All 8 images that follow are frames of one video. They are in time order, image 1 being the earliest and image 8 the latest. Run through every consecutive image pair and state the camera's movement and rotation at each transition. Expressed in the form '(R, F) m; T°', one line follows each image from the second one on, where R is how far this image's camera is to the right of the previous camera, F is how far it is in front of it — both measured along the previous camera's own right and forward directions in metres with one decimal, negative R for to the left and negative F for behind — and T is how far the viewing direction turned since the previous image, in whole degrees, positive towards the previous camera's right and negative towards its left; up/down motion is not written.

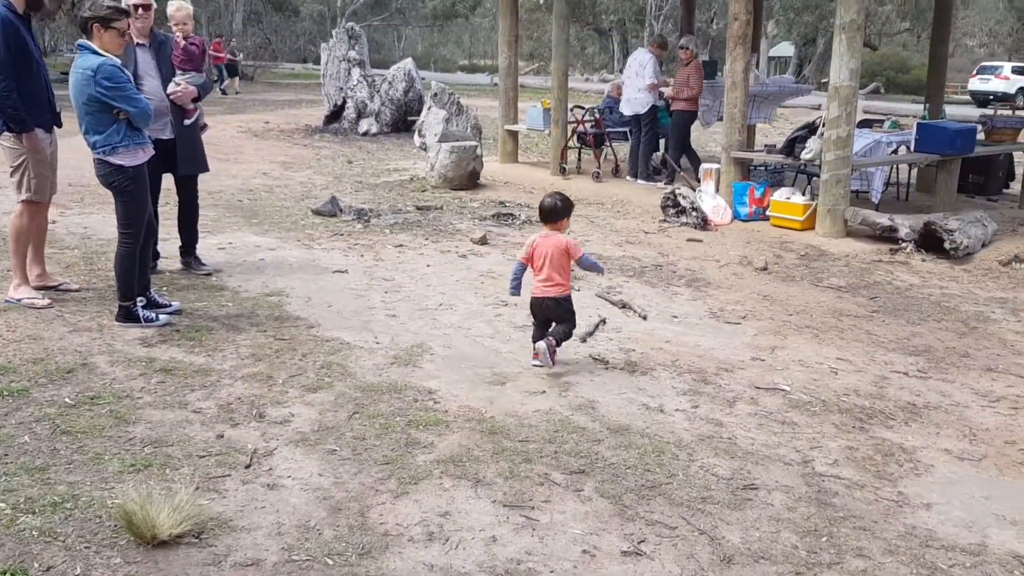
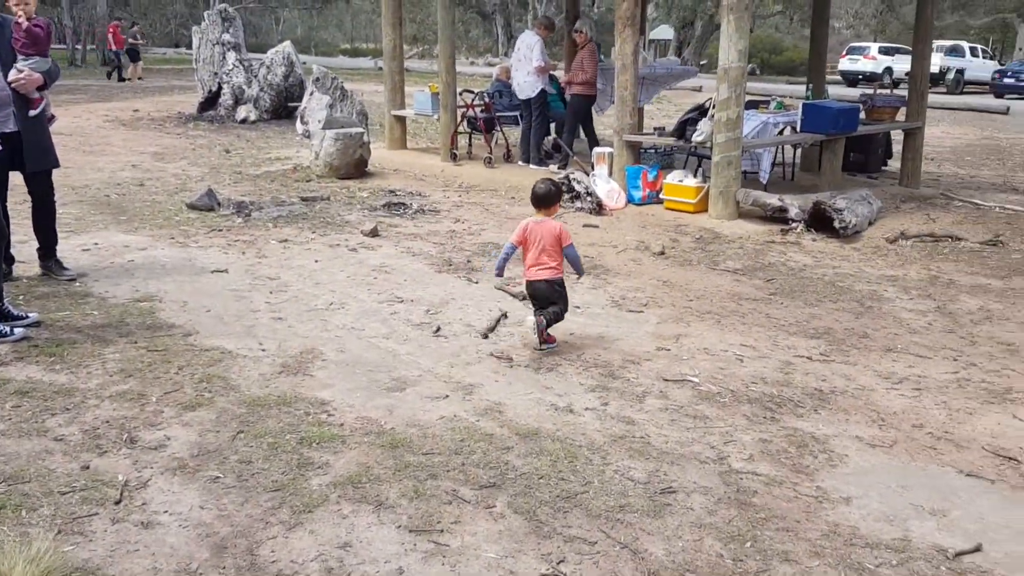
(0.0, +0.3) m; +7°
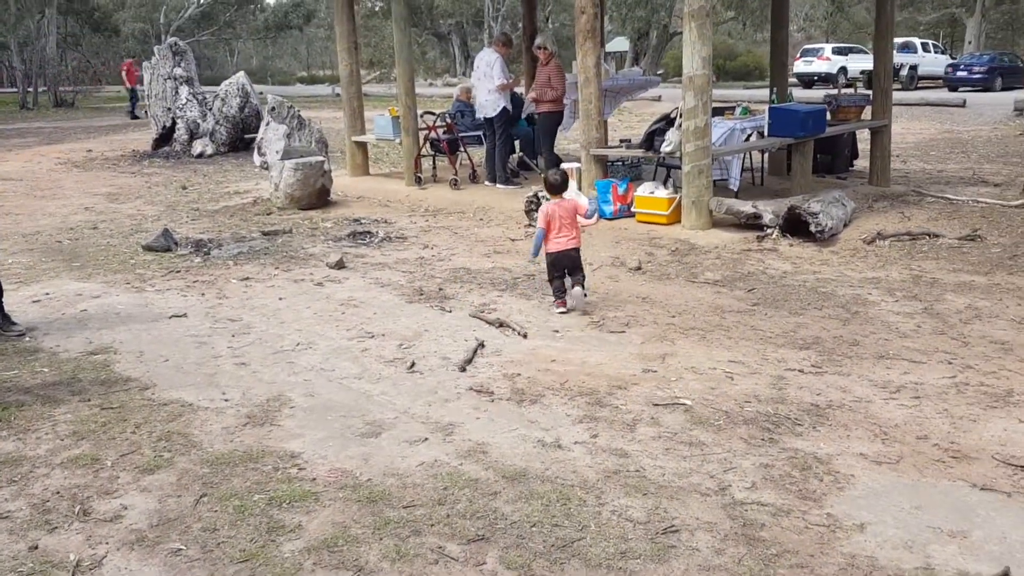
(0.0, +0.2) m; +2°
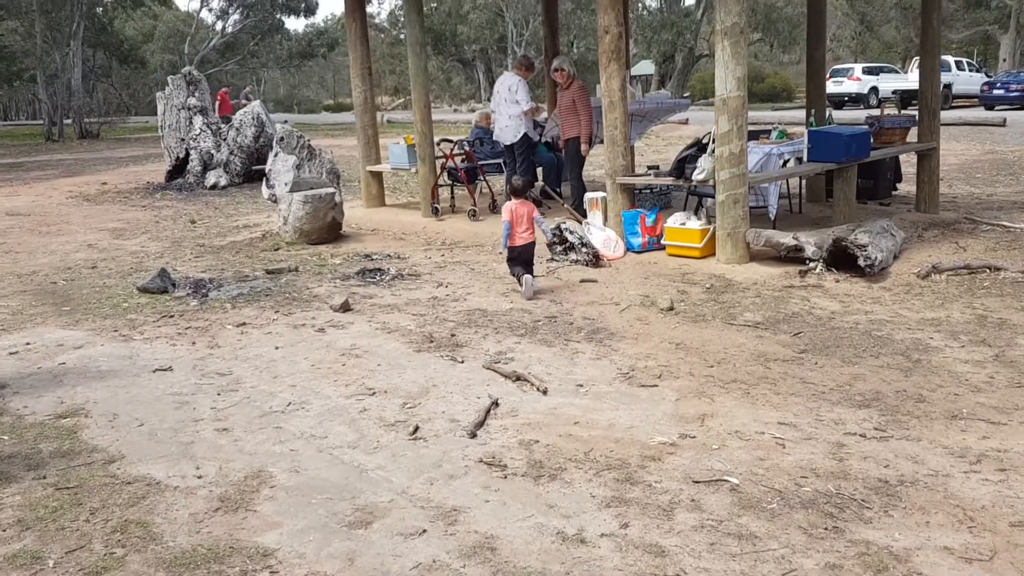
(+0.1, +0.6) m; -2°
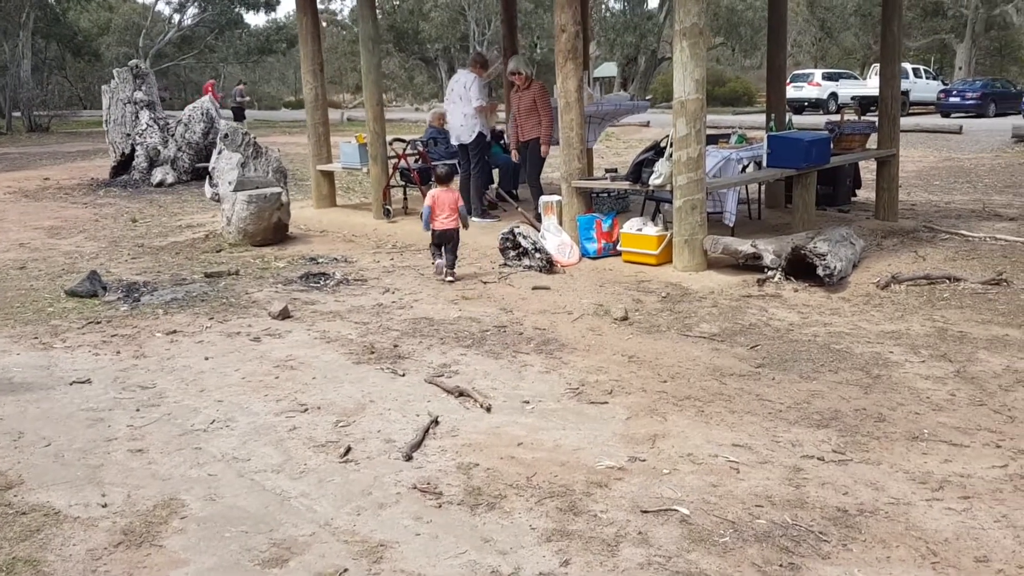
(+0.1, +0.3) m; +2°
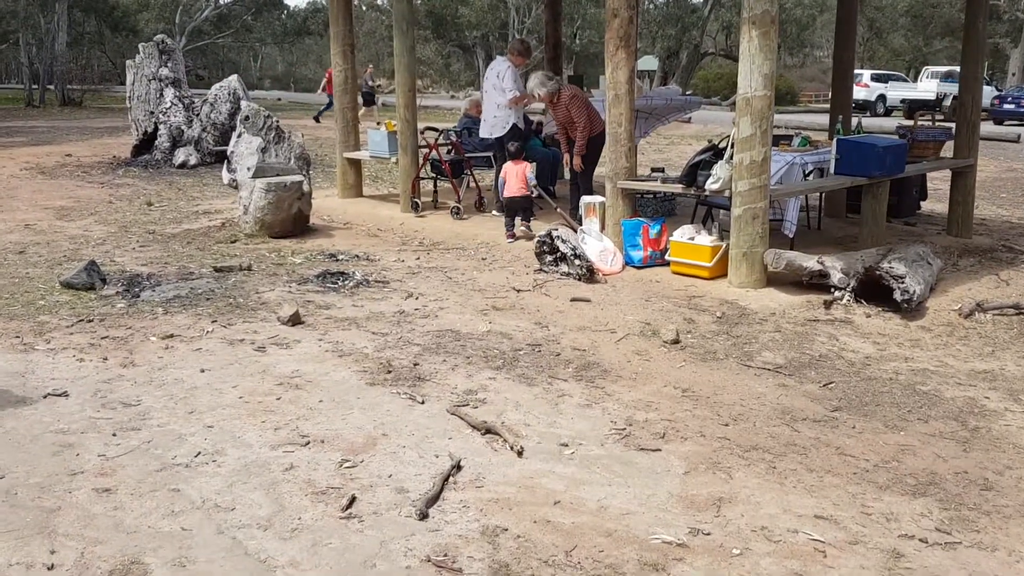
(-0.1, +0.7) m; -2°
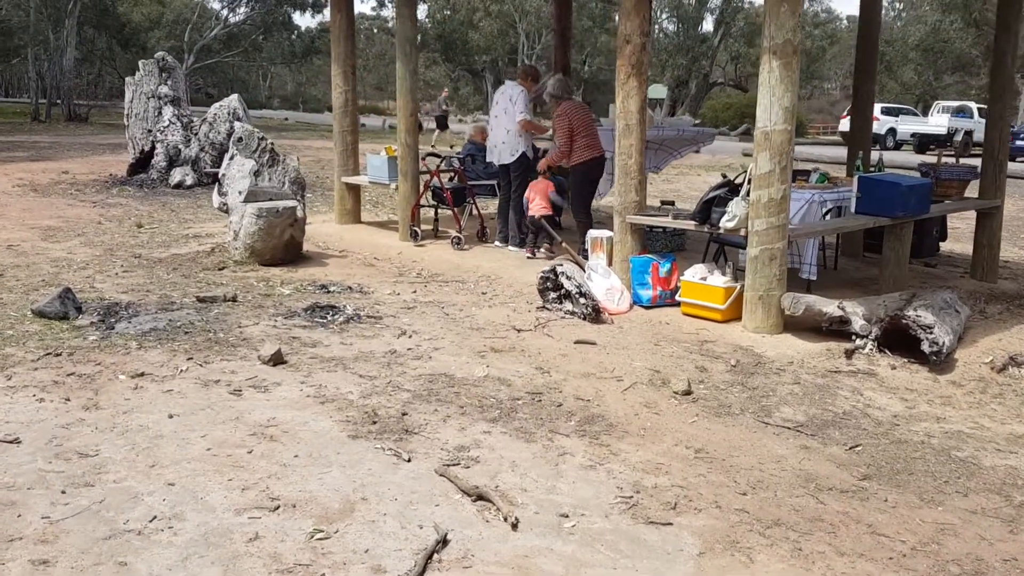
(0.0, +0.4) m; 0°
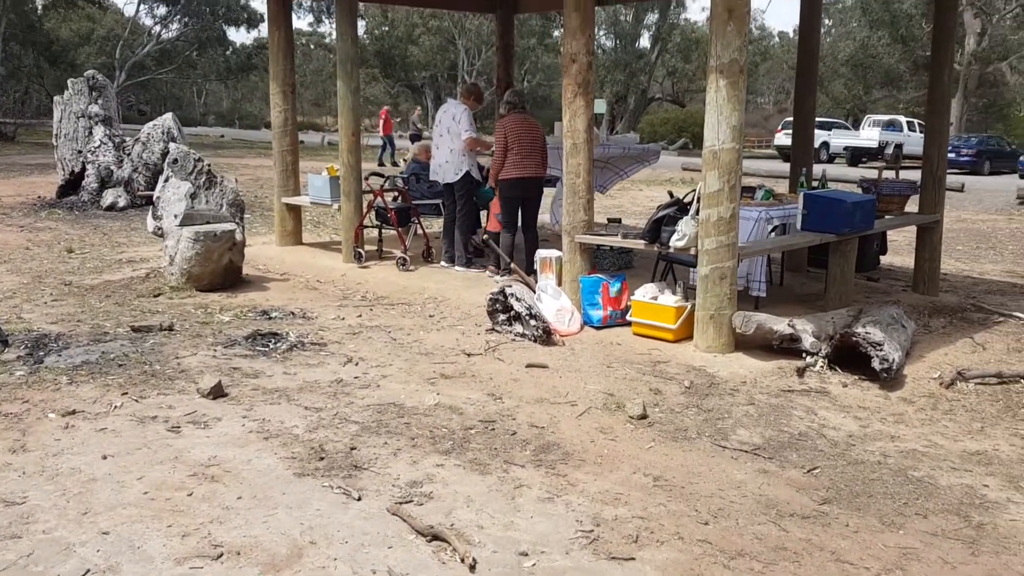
(0.0, +0.1) m; +3°
